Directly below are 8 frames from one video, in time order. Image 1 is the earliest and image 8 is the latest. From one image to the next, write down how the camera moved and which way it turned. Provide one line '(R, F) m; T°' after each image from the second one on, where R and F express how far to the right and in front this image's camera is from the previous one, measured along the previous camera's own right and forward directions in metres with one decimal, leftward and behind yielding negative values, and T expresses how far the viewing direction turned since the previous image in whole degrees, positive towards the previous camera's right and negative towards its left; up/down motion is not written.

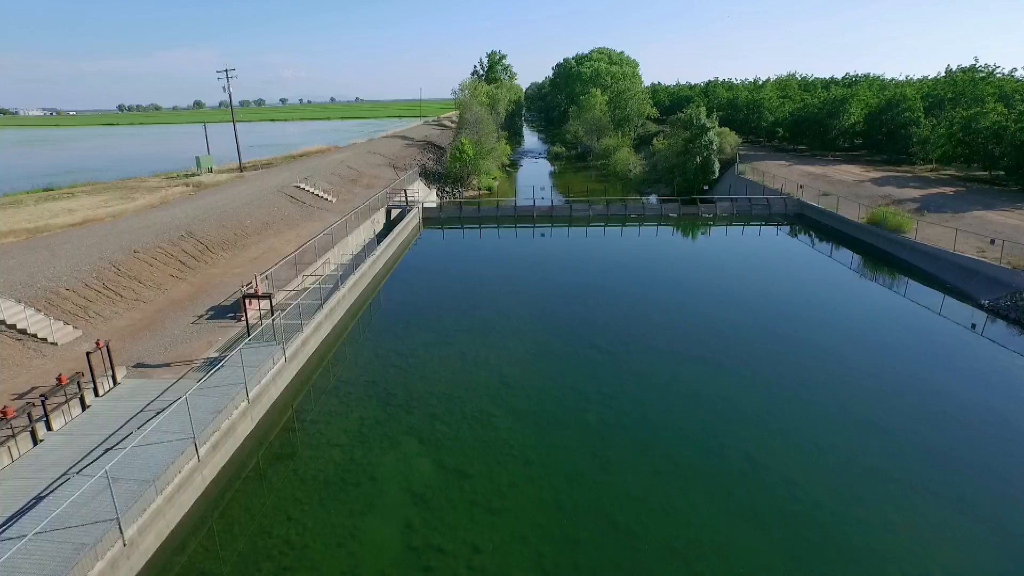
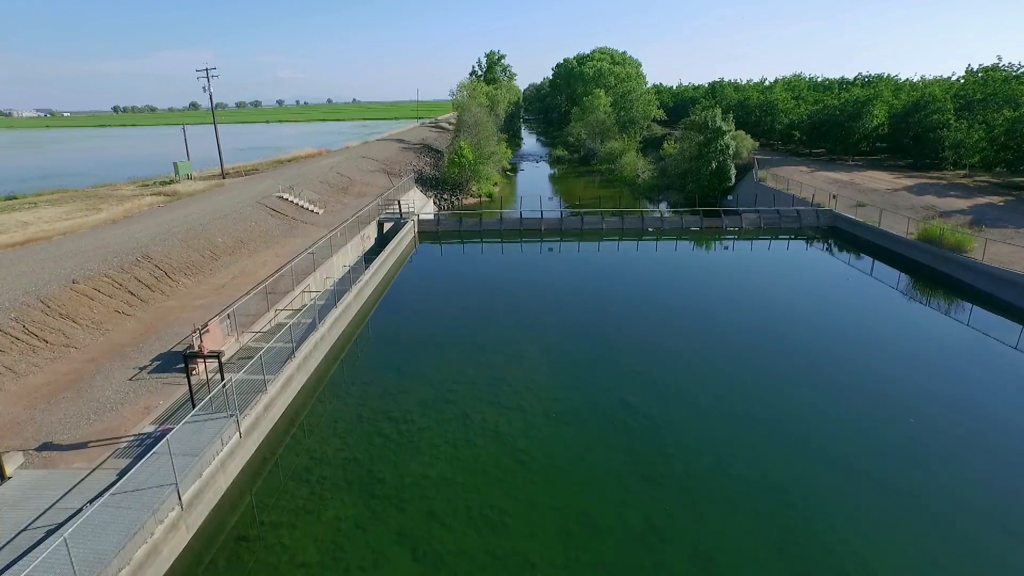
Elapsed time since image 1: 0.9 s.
(-0.3, +3.7) m; 0°
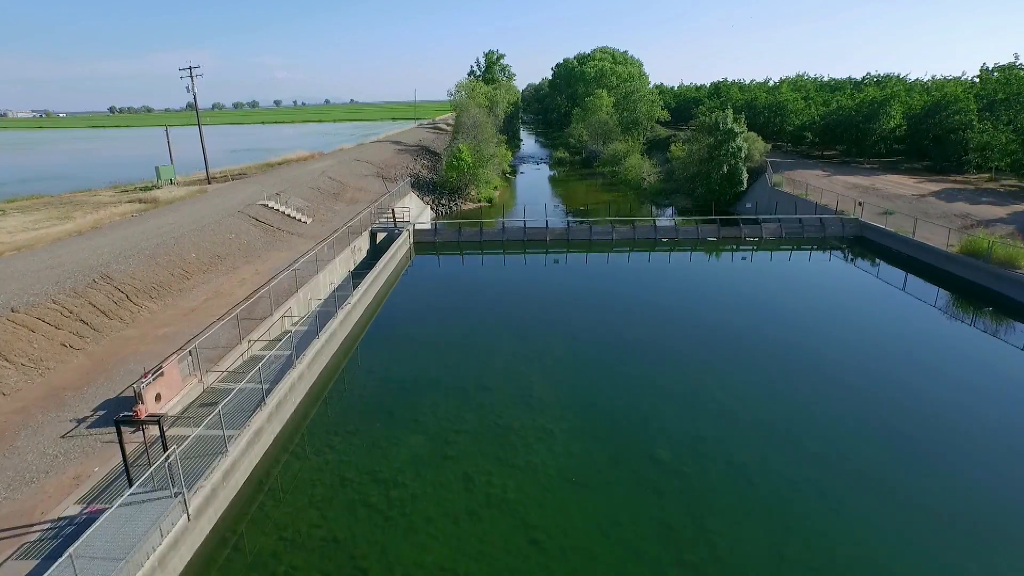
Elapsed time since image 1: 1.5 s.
(-0.2, +2.5) m; 0°
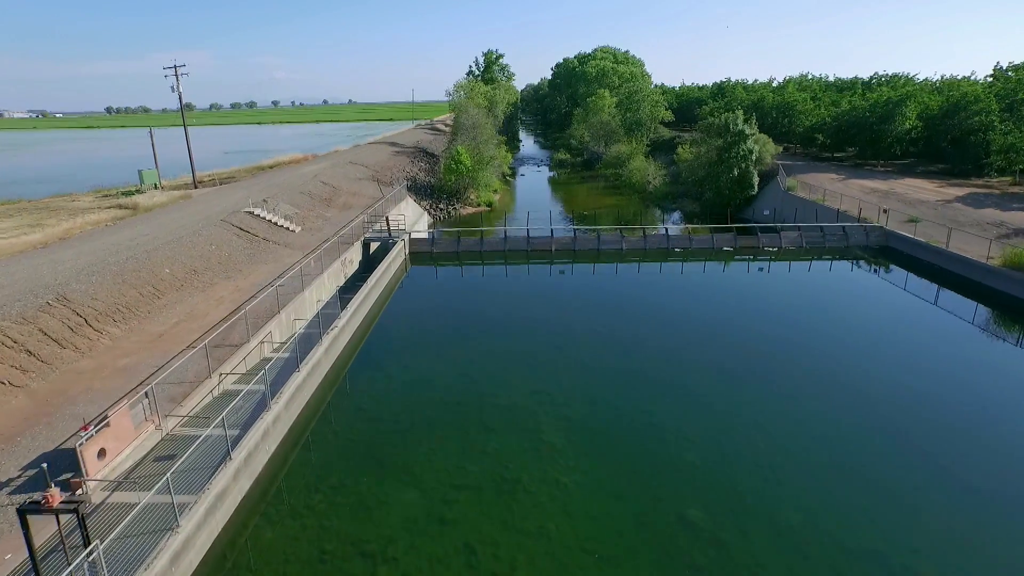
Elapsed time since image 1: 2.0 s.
(-0.1, +2.1) m; 0°
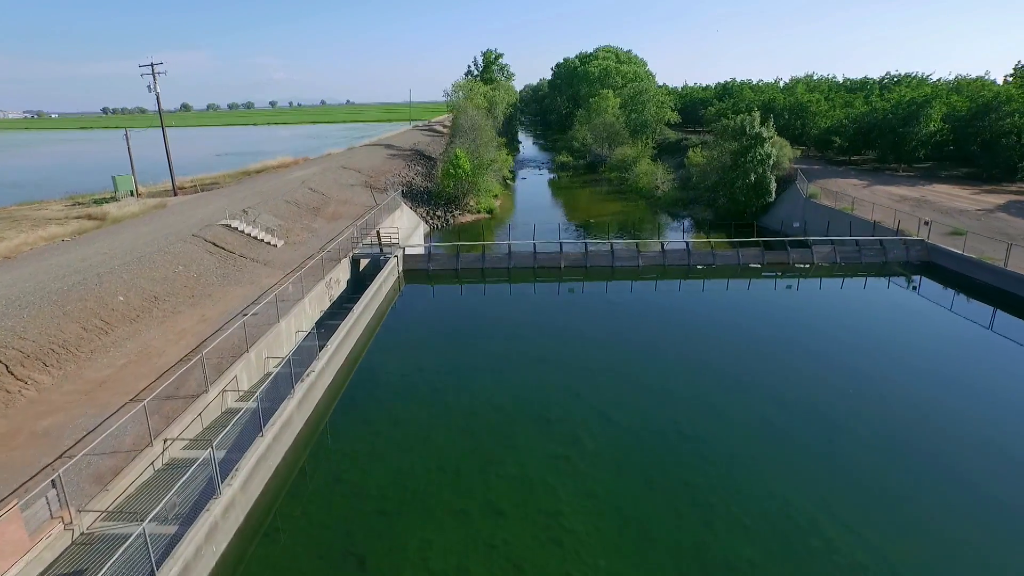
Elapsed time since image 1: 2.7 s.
(-0.2, +3.0) m; 0°
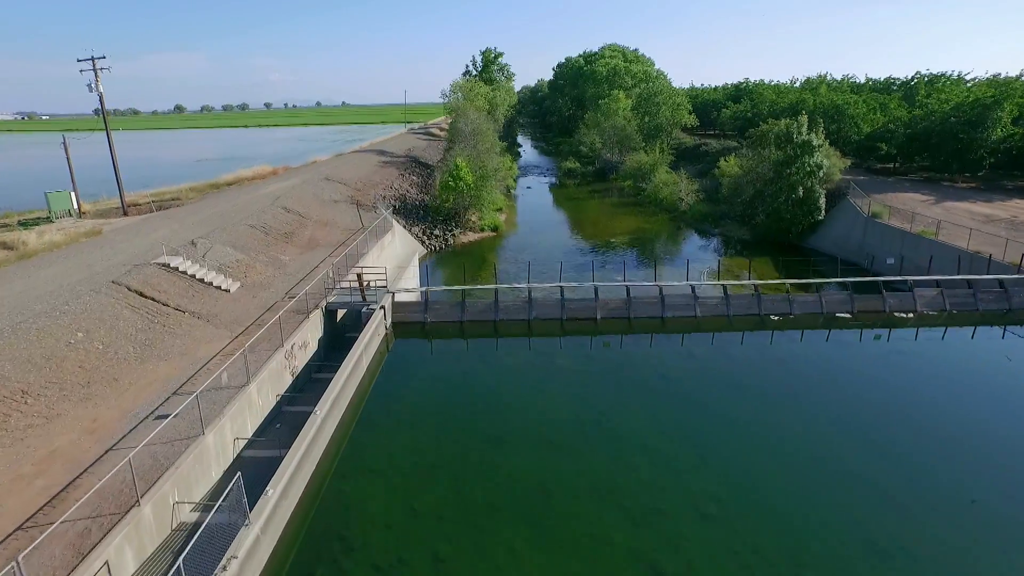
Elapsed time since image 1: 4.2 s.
(-0.6, +6.3) m; 0°
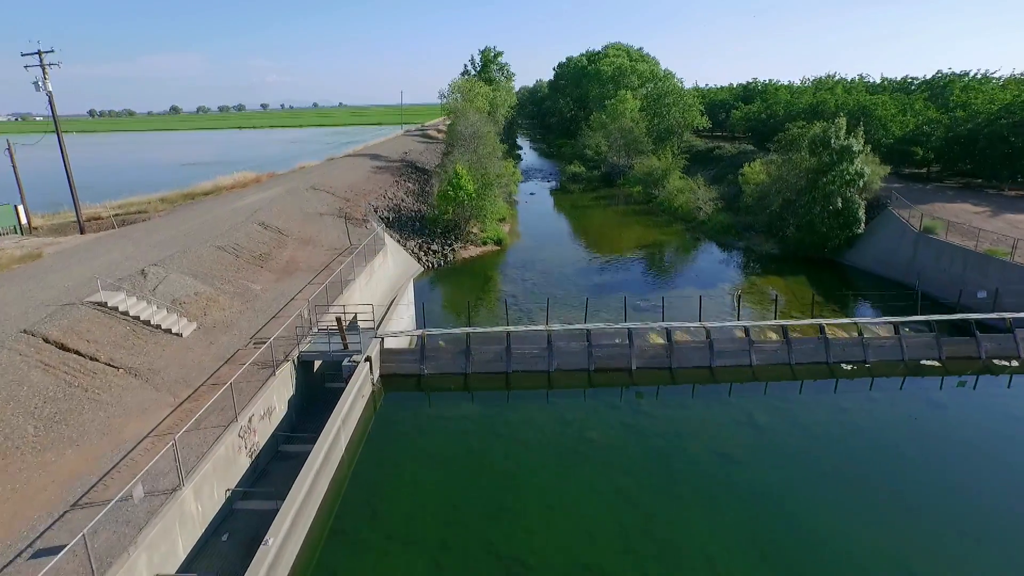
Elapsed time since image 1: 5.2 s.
(-0.3, +4.0) m; 0°
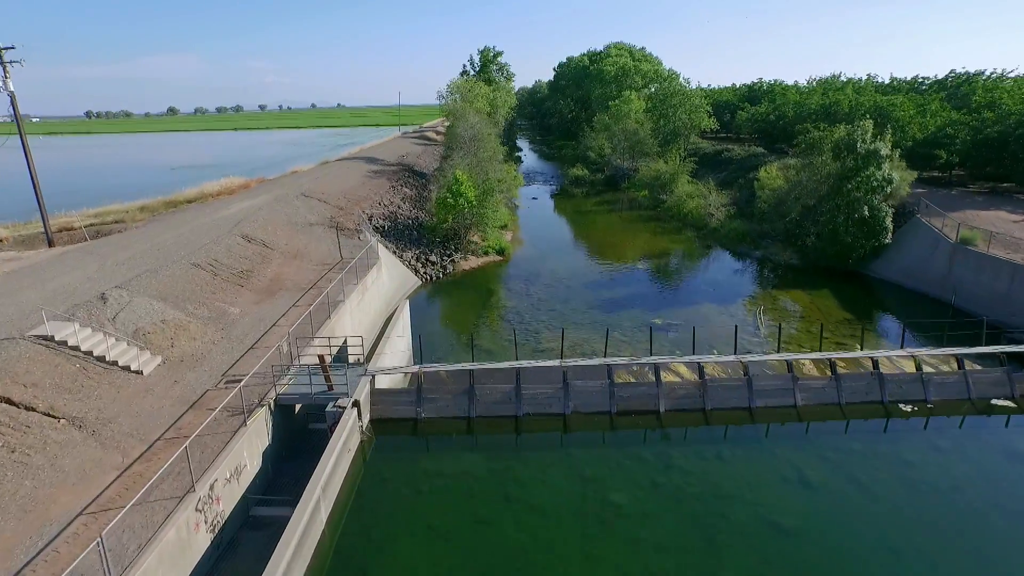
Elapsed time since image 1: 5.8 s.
(-0.2, +2.4) m; 0°
